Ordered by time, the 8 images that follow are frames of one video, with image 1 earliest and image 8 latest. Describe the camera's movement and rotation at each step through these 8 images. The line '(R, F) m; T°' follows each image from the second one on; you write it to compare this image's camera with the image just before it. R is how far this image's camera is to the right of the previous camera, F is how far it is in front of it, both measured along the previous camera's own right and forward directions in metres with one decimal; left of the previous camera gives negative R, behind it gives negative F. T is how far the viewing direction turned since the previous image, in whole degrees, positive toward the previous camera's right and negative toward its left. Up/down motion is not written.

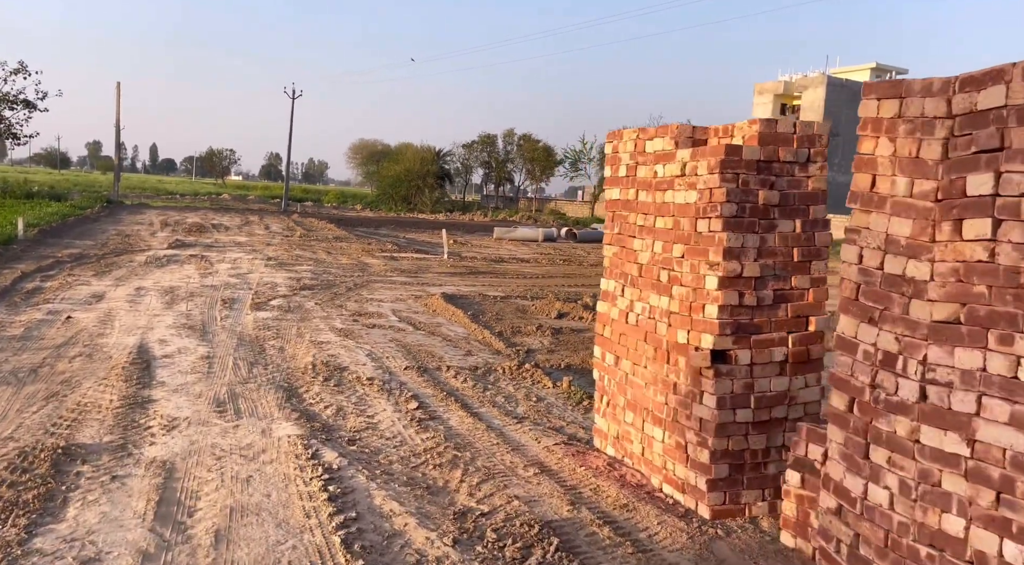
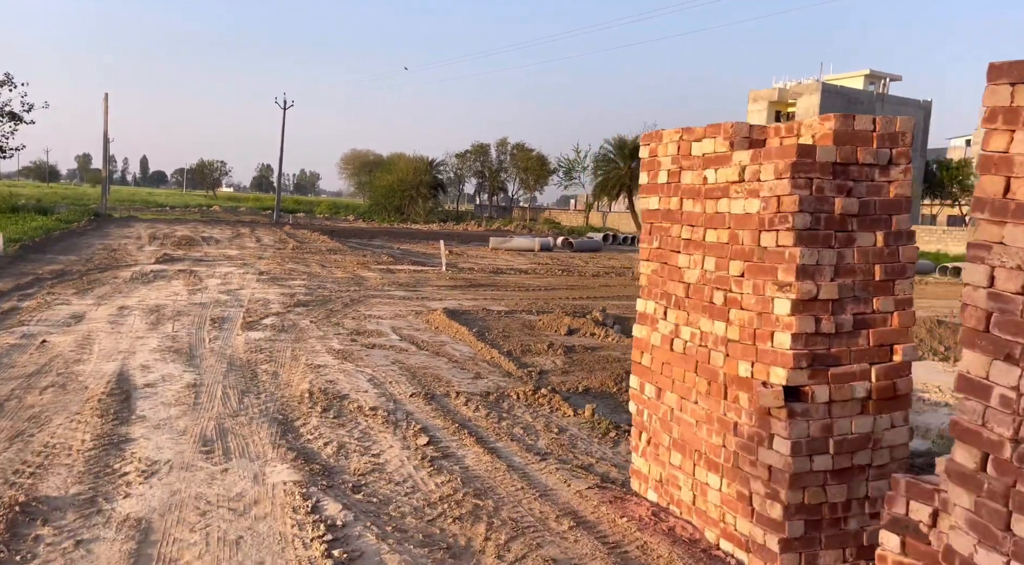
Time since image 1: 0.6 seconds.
(-0.2, +0.8) m; 0°
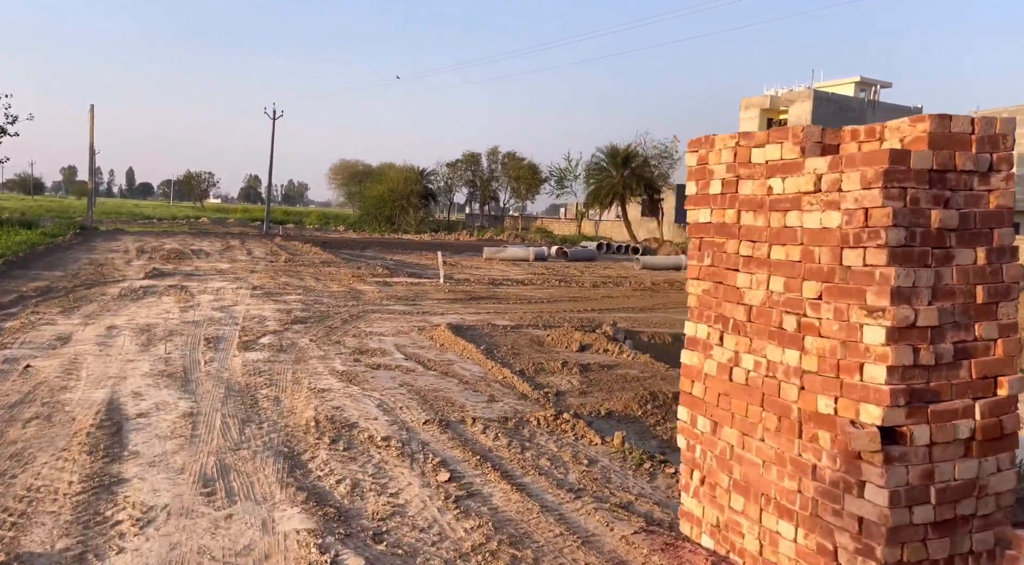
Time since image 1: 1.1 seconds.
(-0.3, +0.6) m; +1°
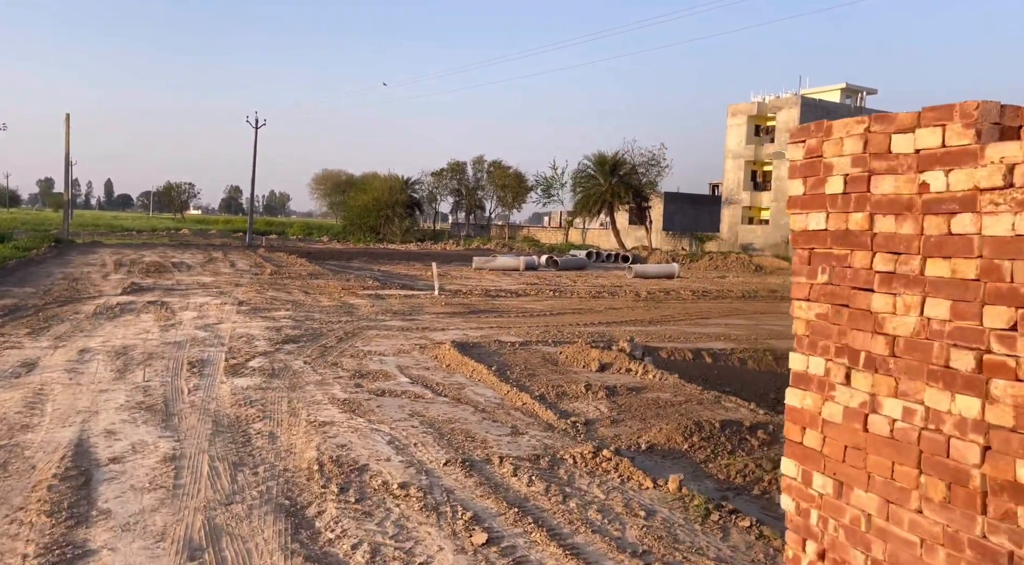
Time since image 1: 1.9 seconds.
(-0.4, +1.1) m; +1°
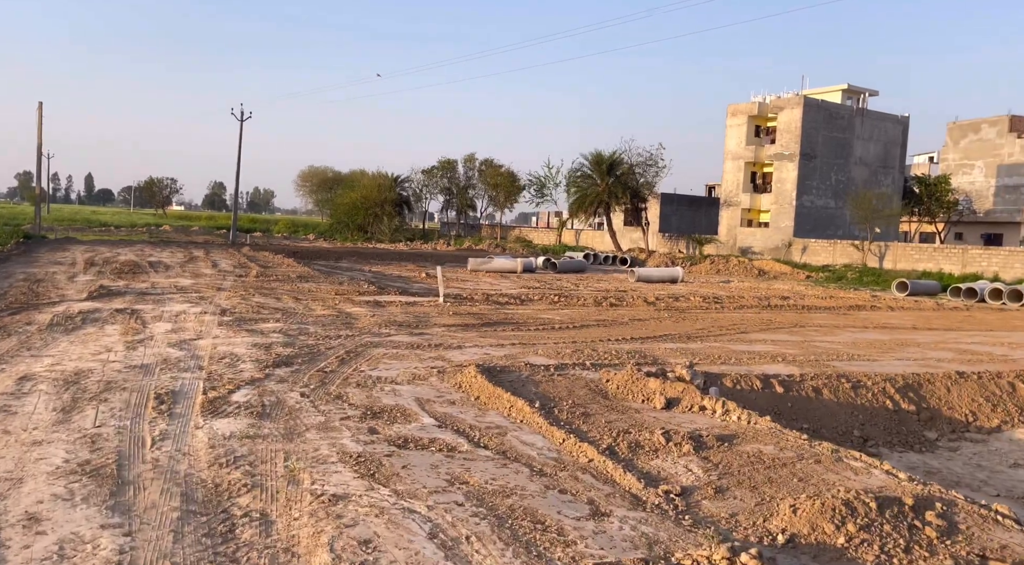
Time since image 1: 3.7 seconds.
(-0.7, +2.3) m; +1°
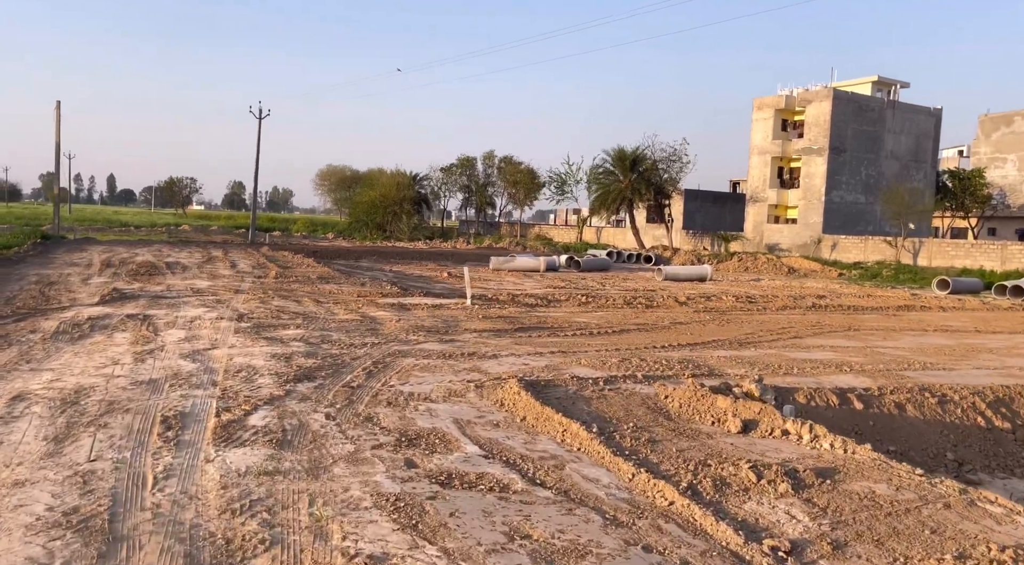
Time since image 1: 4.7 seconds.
(-0.3, +1.2) m; -1°
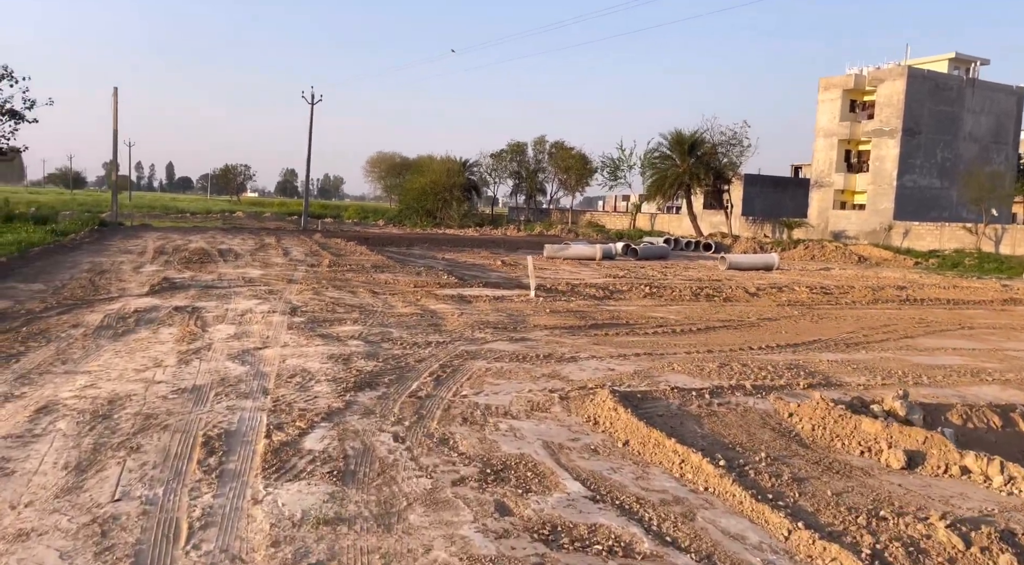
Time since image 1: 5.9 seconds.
(-0.5, +1.5) m; -3°
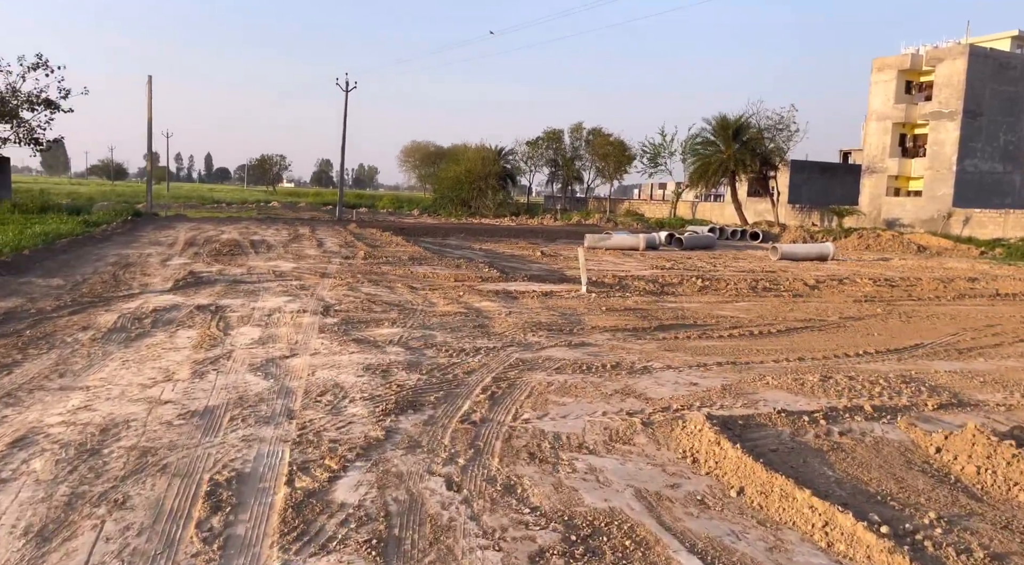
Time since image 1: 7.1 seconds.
(-0.4, +1.7) m; -2°
